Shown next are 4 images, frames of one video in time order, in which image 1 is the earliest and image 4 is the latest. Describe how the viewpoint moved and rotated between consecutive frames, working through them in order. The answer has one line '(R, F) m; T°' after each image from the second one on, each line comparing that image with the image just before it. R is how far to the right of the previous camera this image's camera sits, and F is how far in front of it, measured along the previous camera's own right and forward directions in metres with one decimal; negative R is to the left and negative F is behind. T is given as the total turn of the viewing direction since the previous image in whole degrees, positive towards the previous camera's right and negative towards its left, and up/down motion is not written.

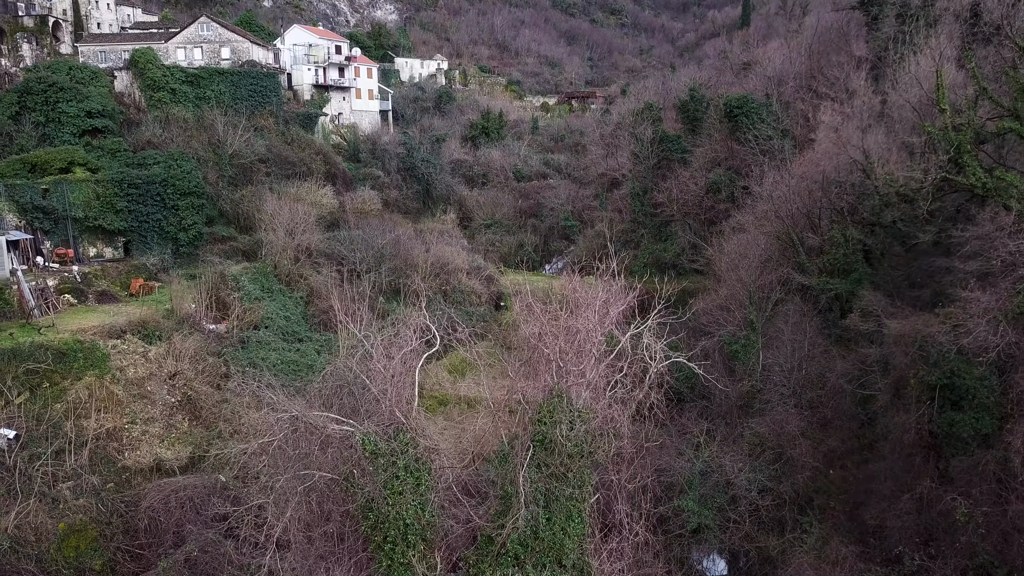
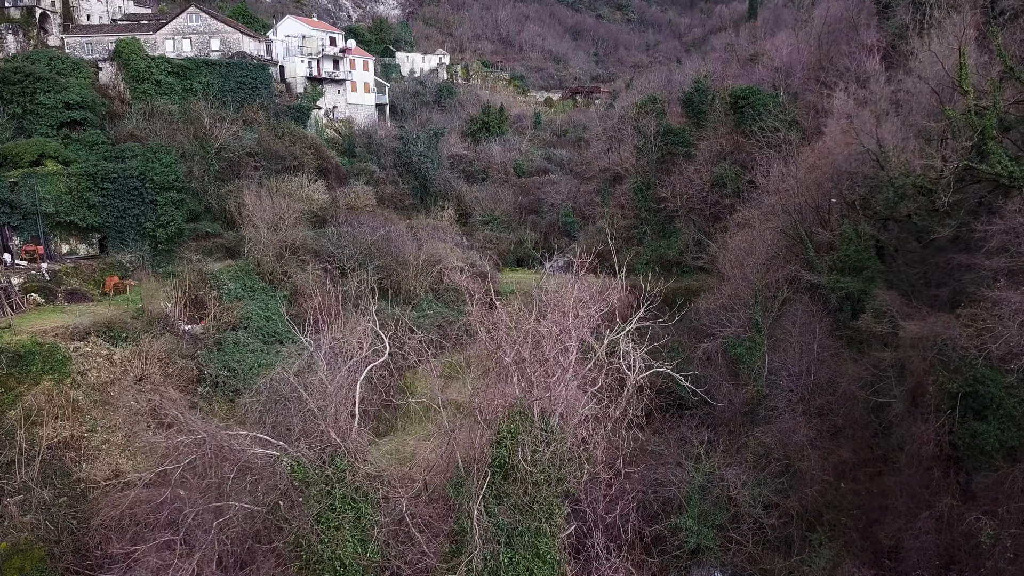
(+0.4, +0.8) m; -1°
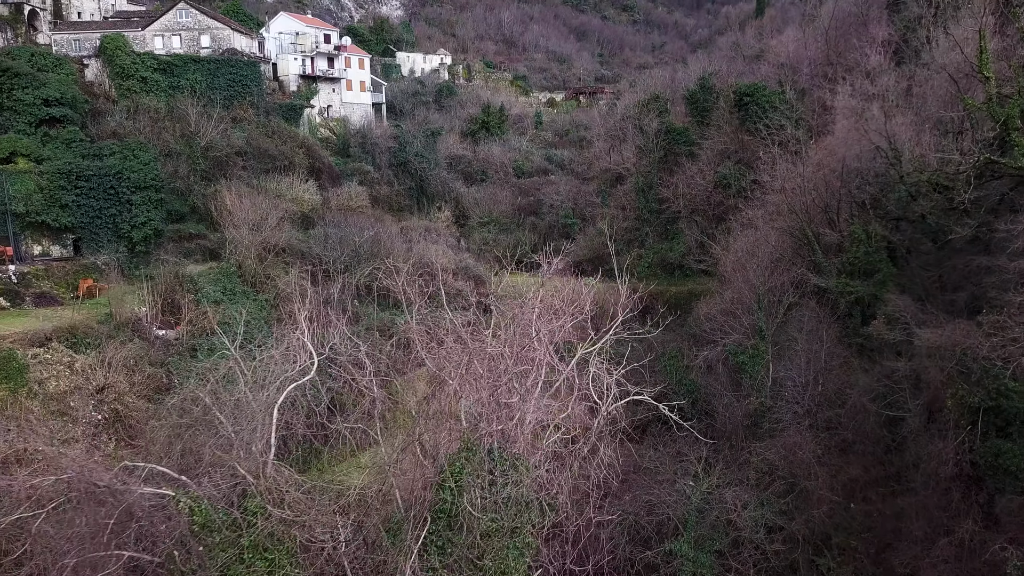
(+0.4, +0.7) m; -1°
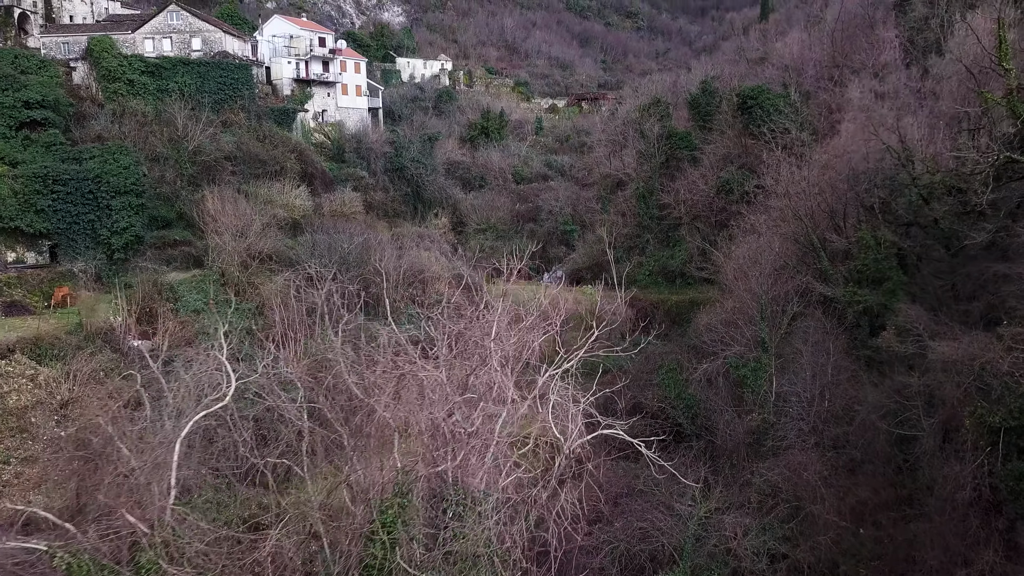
(+0.3, +0.6) m; 0°
